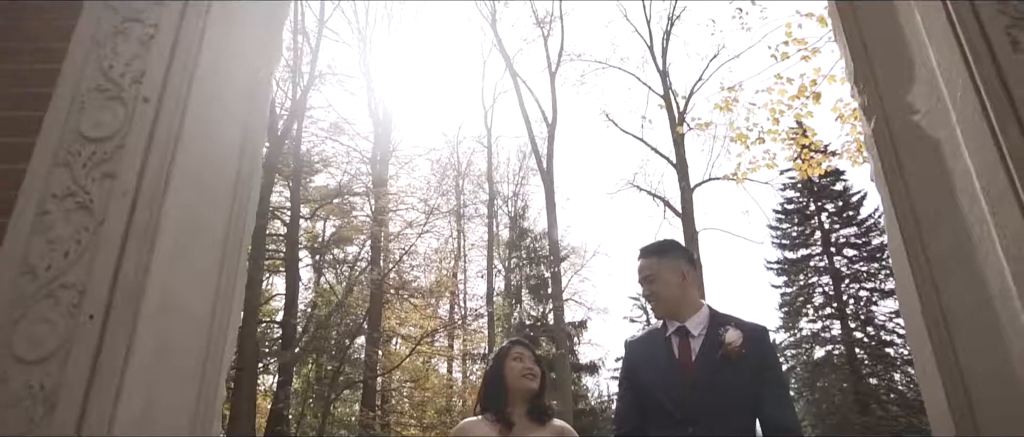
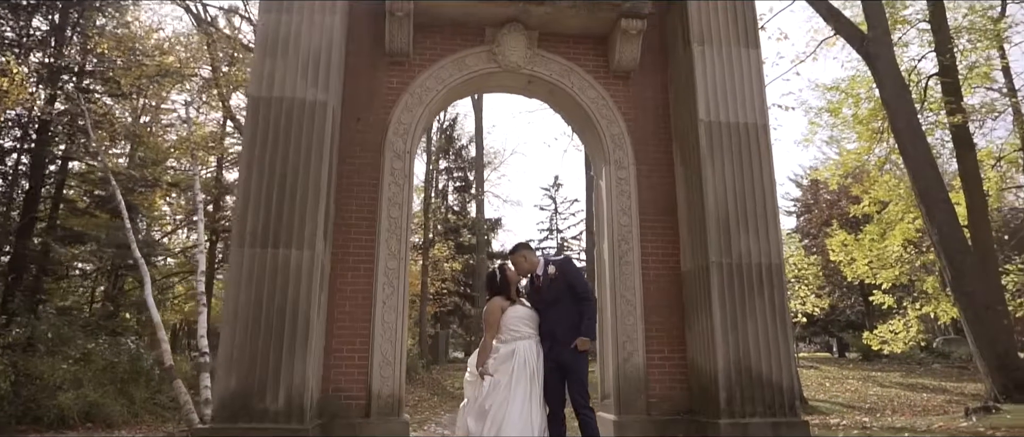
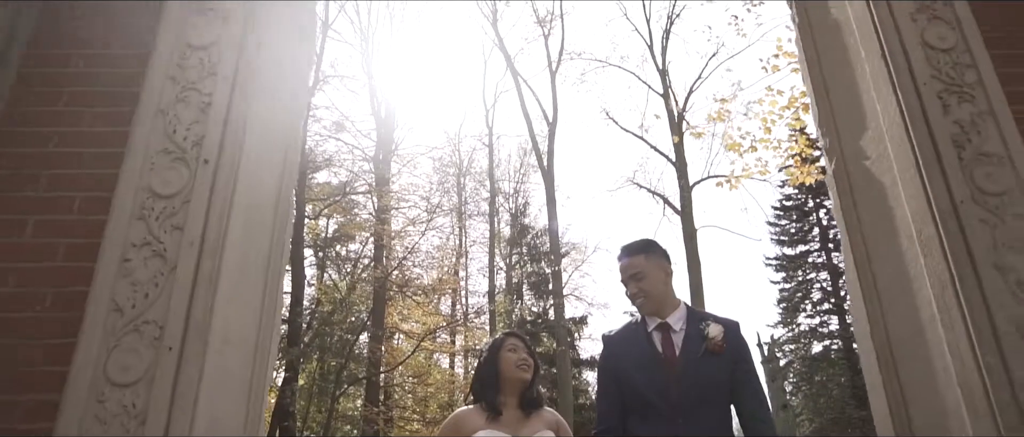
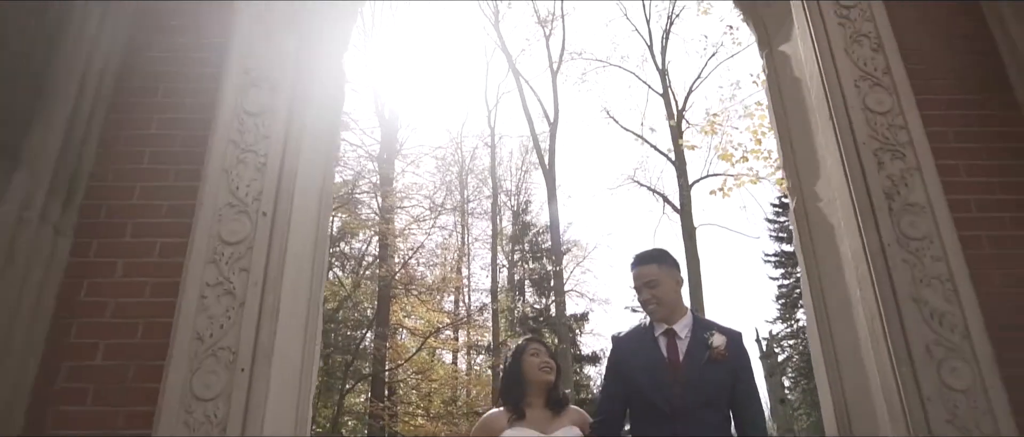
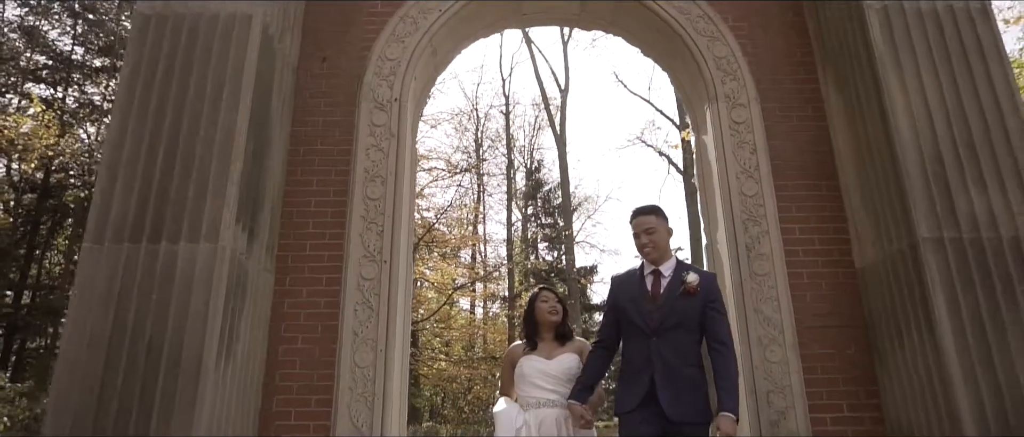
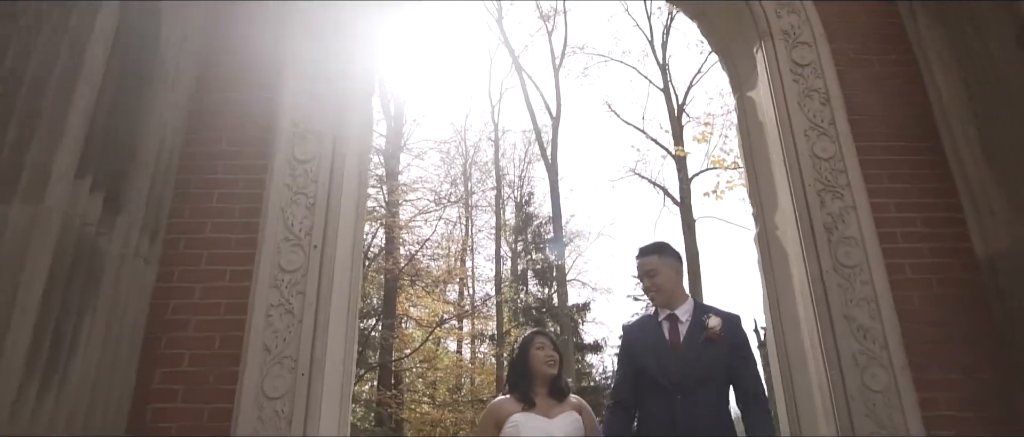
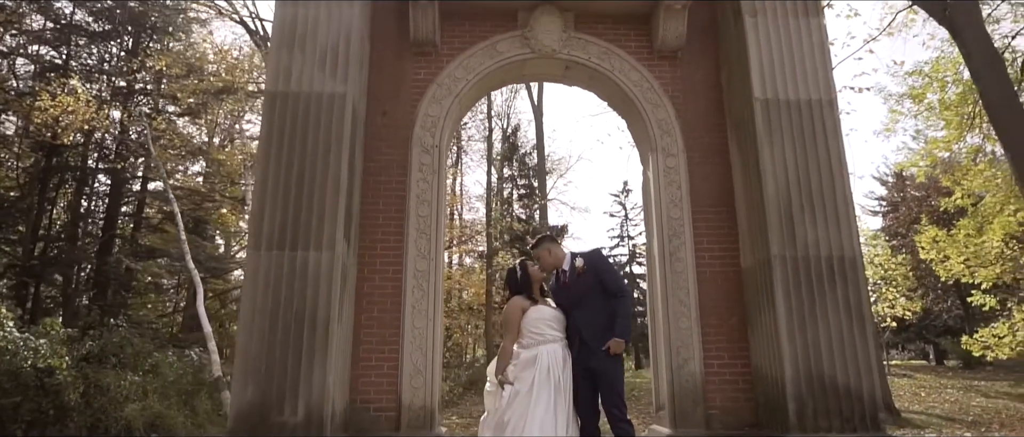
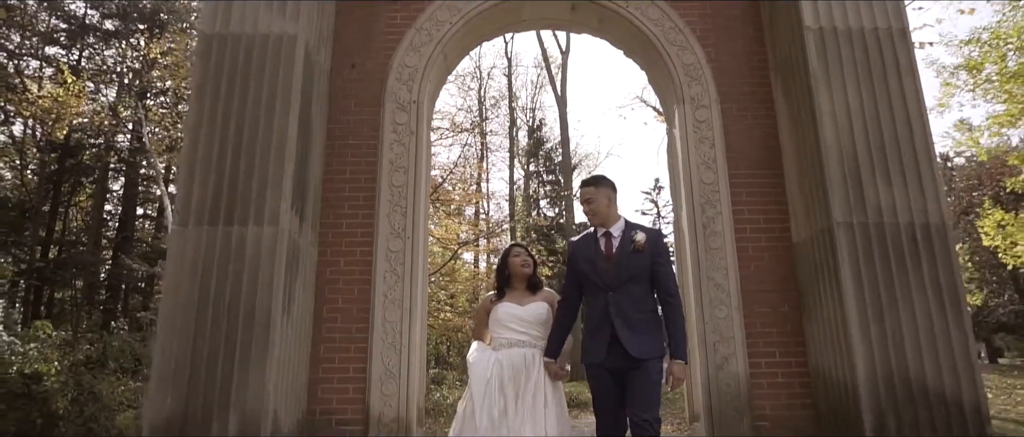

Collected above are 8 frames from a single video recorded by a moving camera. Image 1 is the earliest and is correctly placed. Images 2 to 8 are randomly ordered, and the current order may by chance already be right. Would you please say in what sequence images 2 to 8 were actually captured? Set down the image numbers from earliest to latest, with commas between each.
3, 4, 6, 5, 8, 7, 2
